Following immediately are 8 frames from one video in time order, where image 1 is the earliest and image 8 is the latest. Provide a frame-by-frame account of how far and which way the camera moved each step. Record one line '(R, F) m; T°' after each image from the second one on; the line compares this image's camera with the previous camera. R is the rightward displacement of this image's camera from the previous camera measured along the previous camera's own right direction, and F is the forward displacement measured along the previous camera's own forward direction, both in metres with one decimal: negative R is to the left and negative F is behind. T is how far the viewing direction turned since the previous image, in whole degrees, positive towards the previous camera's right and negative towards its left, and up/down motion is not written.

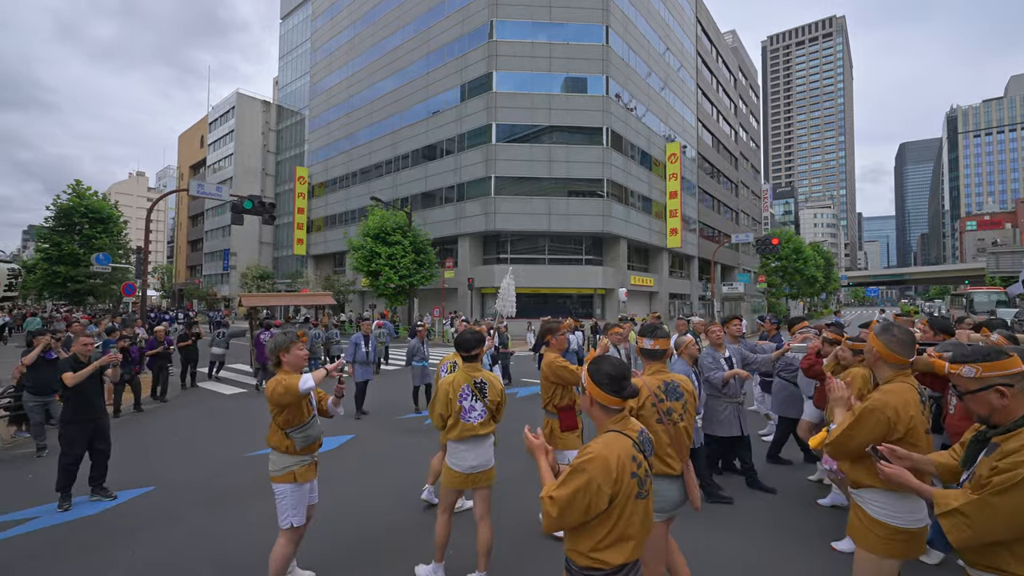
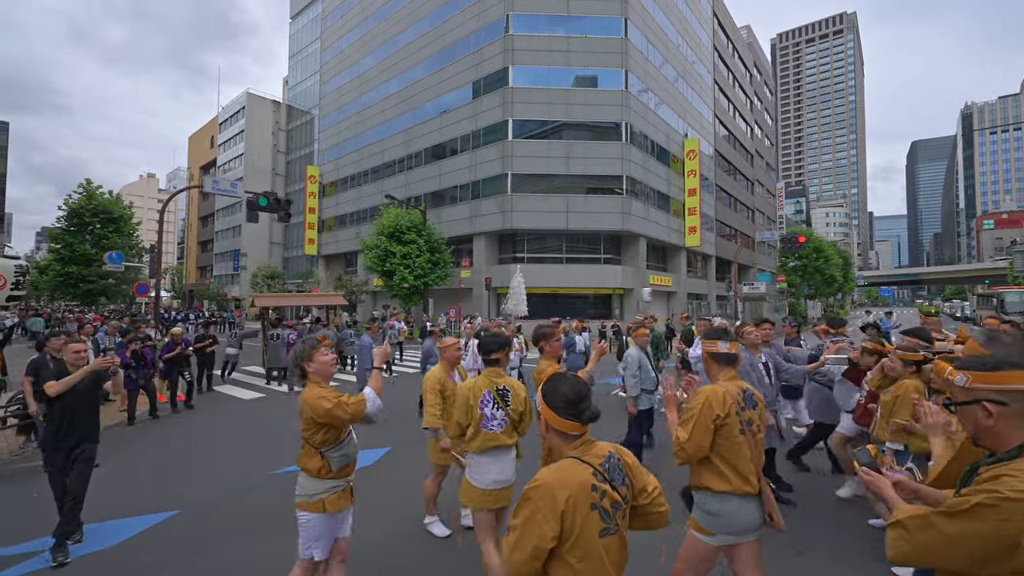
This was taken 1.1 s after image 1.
(-0.5, +0.6) m; -1°
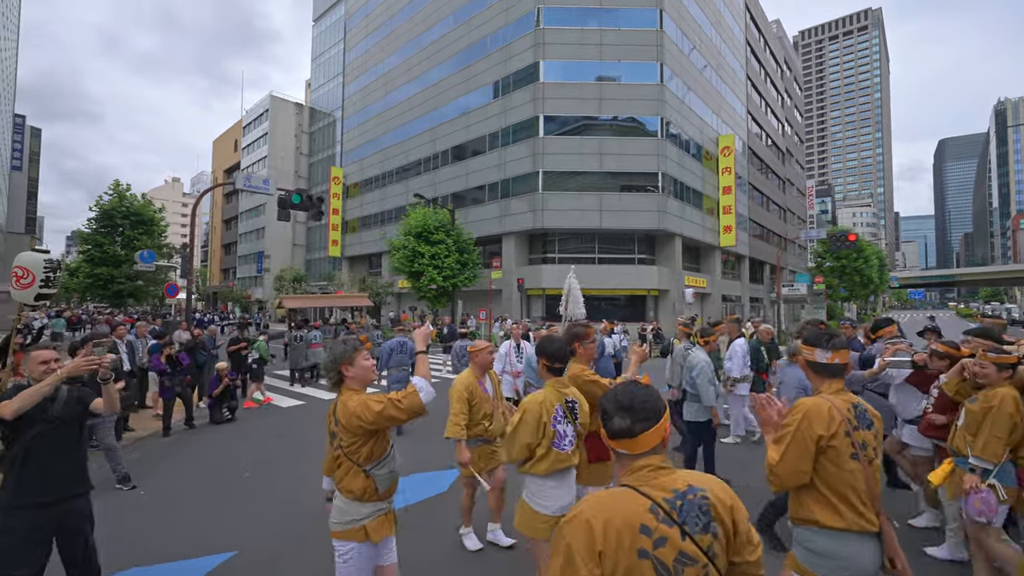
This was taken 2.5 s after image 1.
(-0.8, +0.7) m; -2°
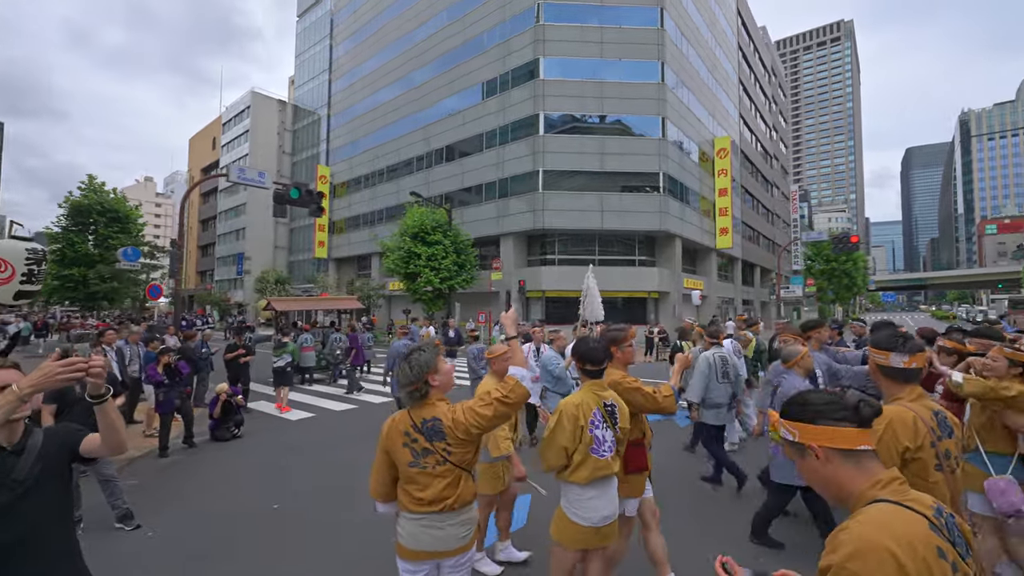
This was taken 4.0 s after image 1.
(-0.8, +0.7) m; +2°
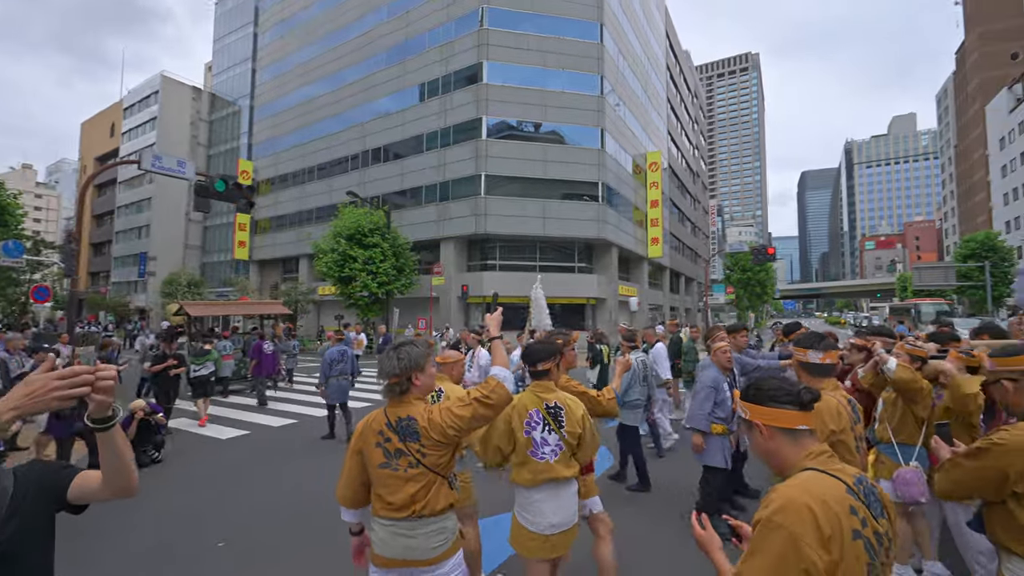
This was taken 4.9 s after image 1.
(-0.4, +0.3) m; +8°
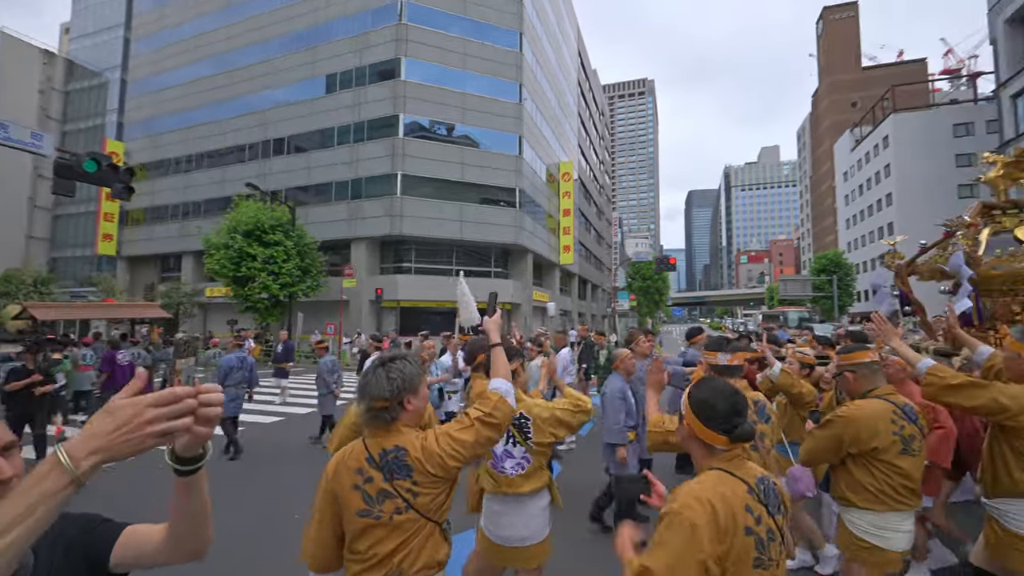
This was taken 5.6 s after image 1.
(-0.4, +0.3) m; +11°
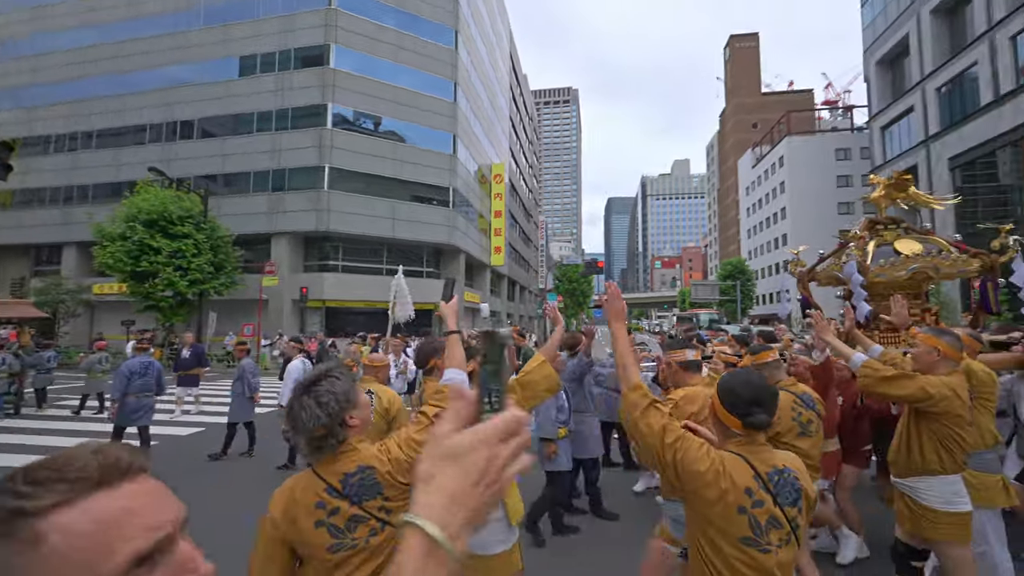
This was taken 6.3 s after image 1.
(-0.4, +0.1) m; +9°
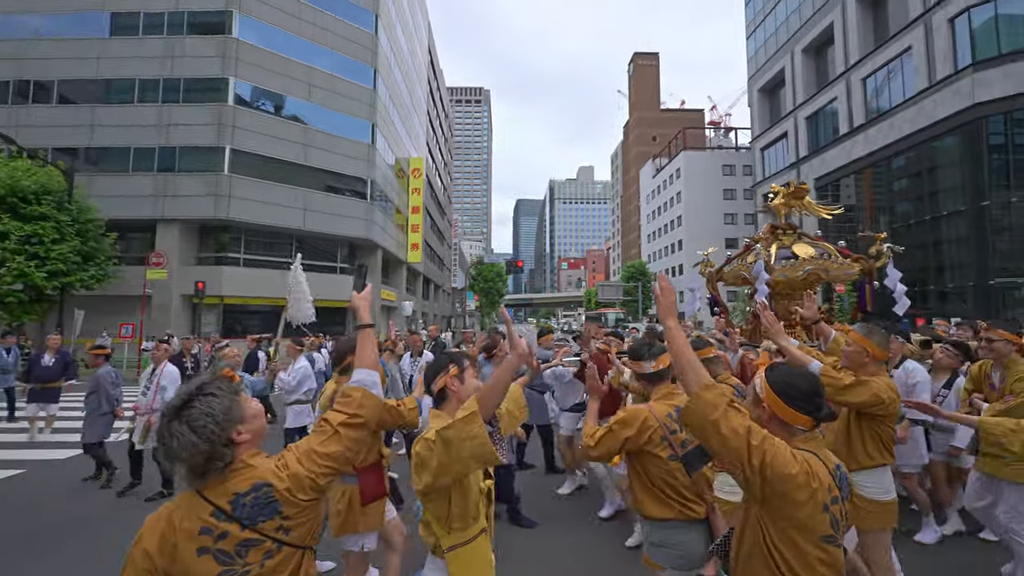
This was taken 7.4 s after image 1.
(-0.6, +0.3) m; +11°
